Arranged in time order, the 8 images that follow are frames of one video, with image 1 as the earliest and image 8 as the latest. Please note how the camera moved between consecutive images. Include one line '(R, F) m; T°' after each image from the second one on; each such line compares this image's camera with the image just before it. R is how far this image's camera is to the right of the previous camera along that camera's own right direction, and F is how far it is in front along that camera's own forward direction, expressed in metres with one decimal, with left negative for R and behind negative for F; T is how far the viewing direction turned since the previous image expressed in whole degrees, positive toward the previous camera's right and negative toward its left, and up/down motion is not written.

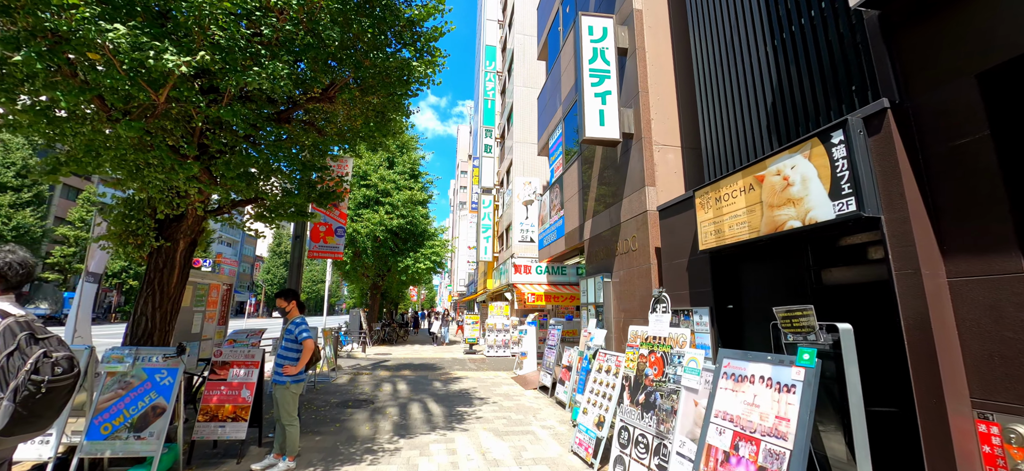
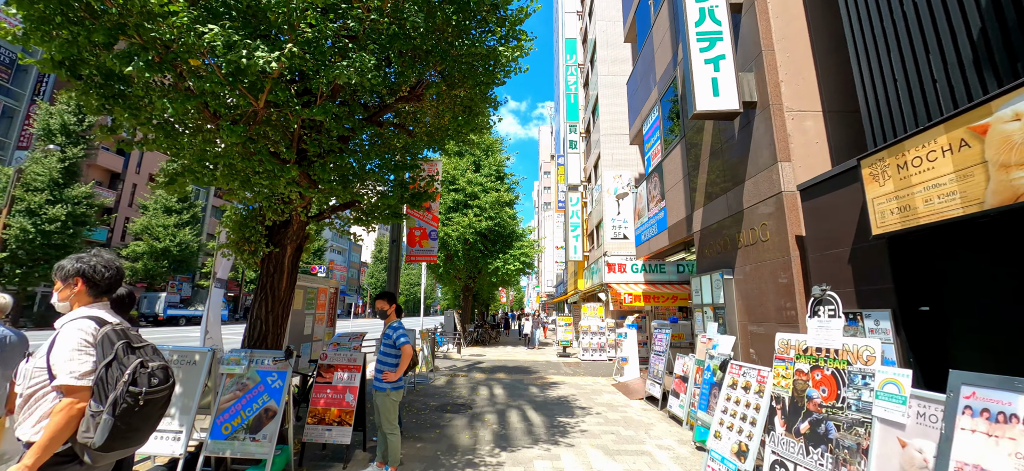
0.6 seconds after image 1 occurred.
(-0.4, +0.9) m; -12°
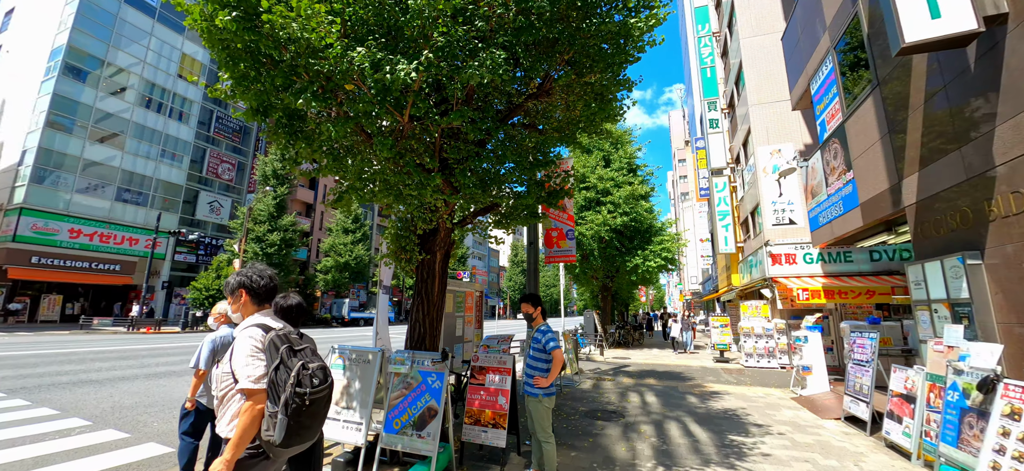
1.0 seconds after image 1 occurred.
(-0.2, +0.4) m; -19°
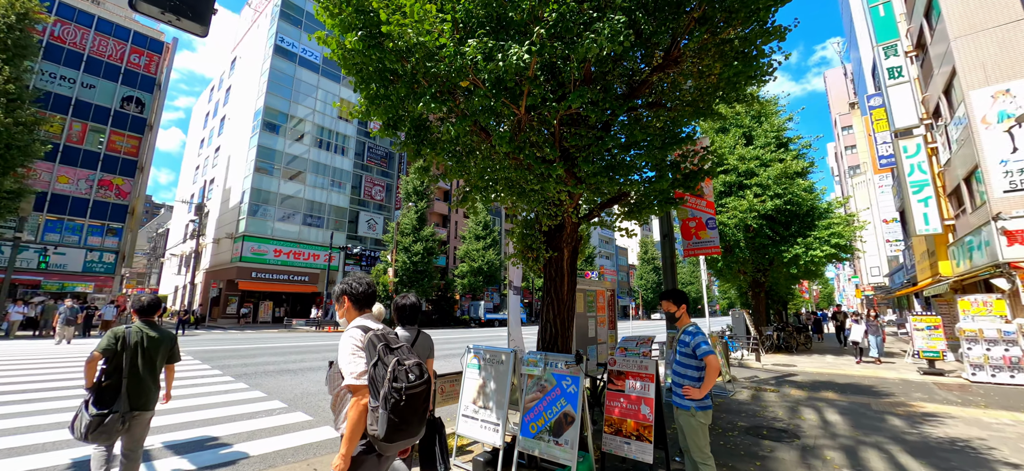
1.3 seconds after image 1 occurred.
(-0.1, +0.3) m; -17°
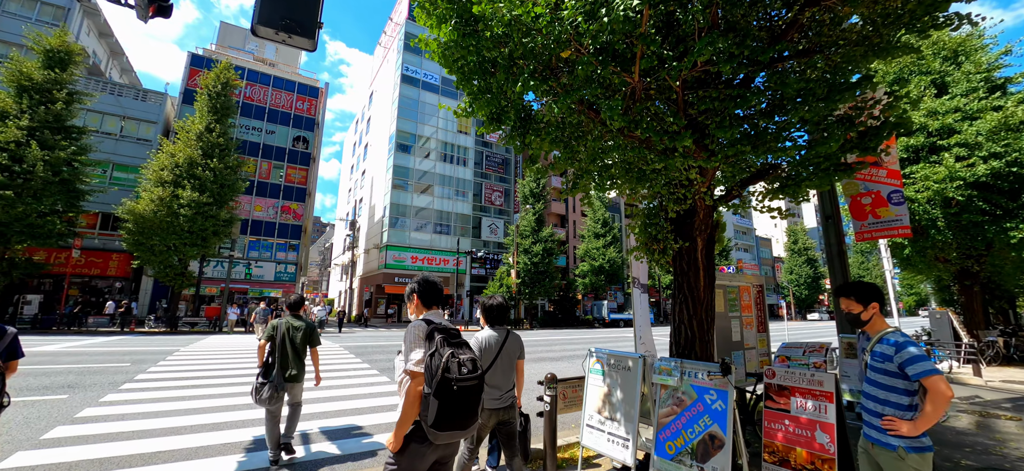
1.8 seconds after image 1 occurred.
(0.0, +0.4) m; -17°
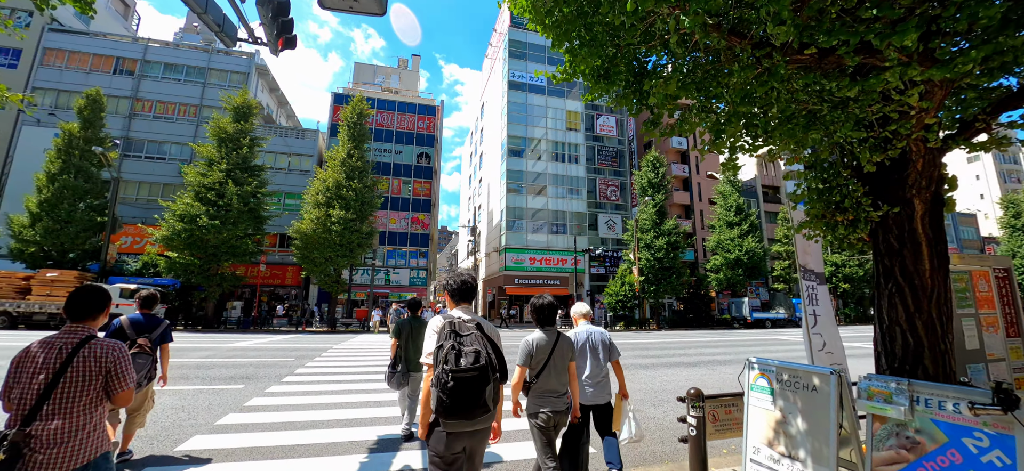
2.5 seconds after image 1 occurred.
(0.0, +0.7) m; -17°
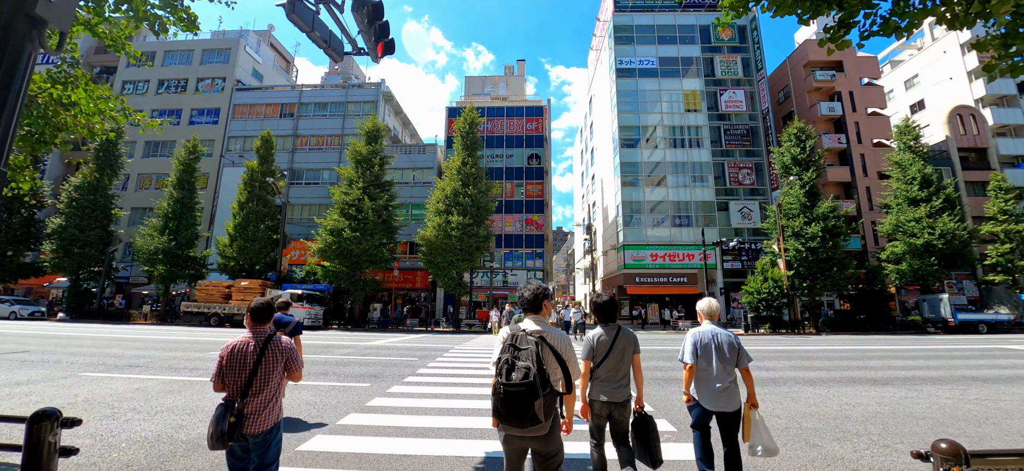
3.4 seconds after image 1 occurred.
(0.0, +0.6) m; -16°
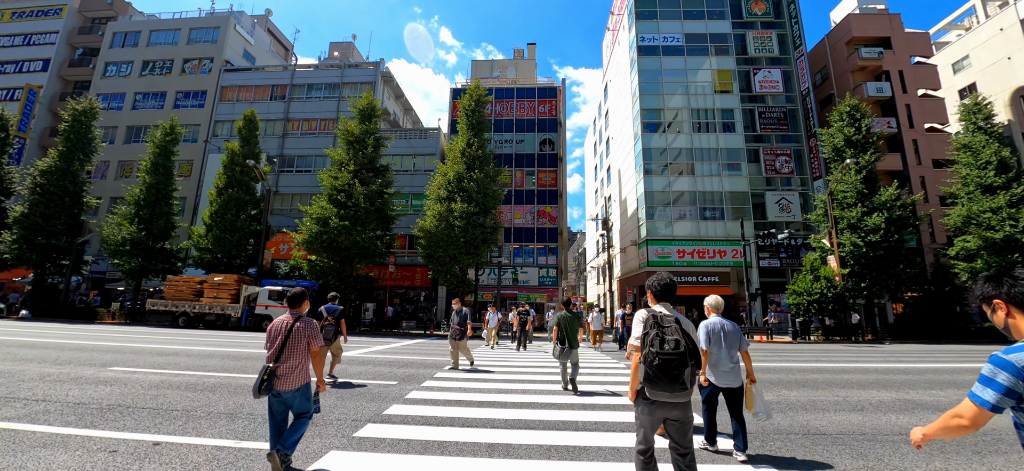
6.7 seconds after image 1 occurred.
(-0.2, +2.4) m; -1°
